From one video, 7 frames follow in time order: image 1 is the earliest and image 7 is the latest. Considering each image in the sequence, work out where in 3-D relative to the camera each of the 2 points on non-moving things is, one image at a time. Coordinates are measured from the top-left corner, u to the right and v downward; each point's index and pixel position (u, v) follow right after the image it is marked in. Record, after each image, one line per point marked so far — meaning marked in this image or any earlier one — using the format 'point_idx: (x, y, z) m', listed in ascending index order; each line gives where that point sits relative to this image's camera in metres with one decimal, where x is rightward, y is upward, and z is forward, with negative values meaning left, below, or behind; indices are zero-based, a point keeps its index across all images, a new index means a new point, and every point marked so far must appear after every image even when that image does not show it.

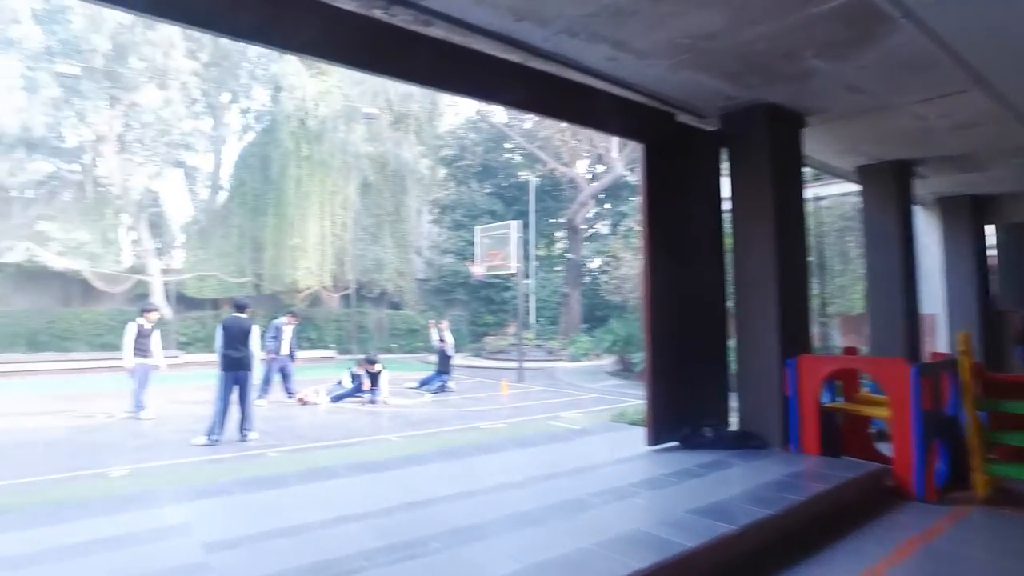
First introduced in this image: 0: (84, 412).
0: (-5.8, -1.7, +9.6) m
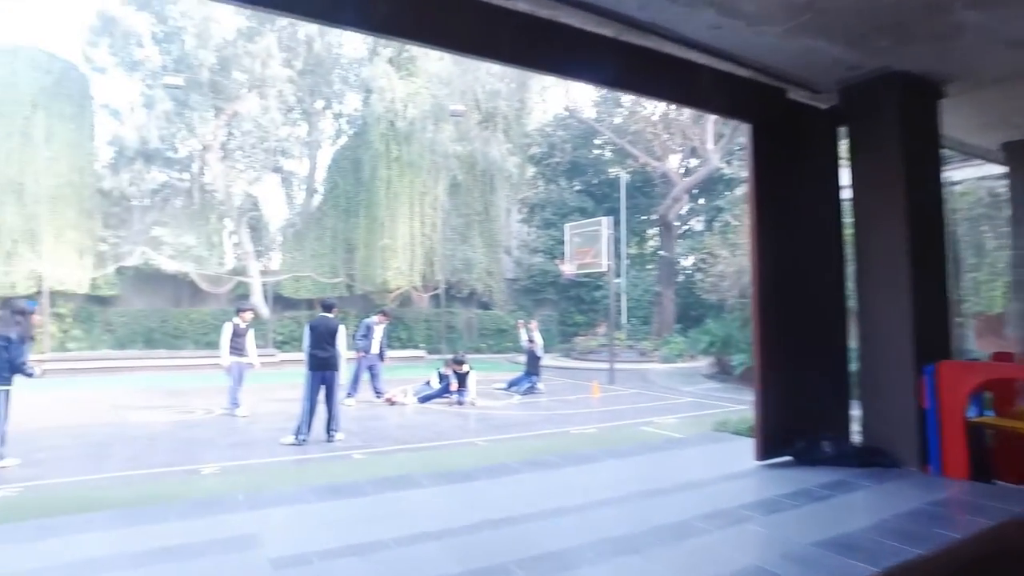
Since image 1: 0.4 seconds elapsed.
0: (-4.6, -1.7, +9.9) m
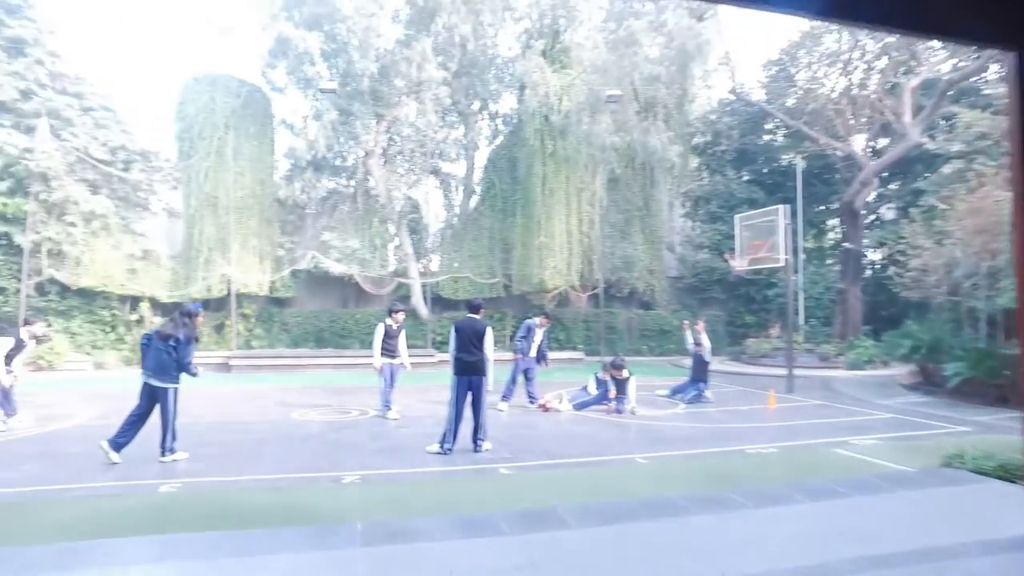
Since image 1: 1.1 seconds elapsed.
0: (-2.4, -1.7, +10.0) m
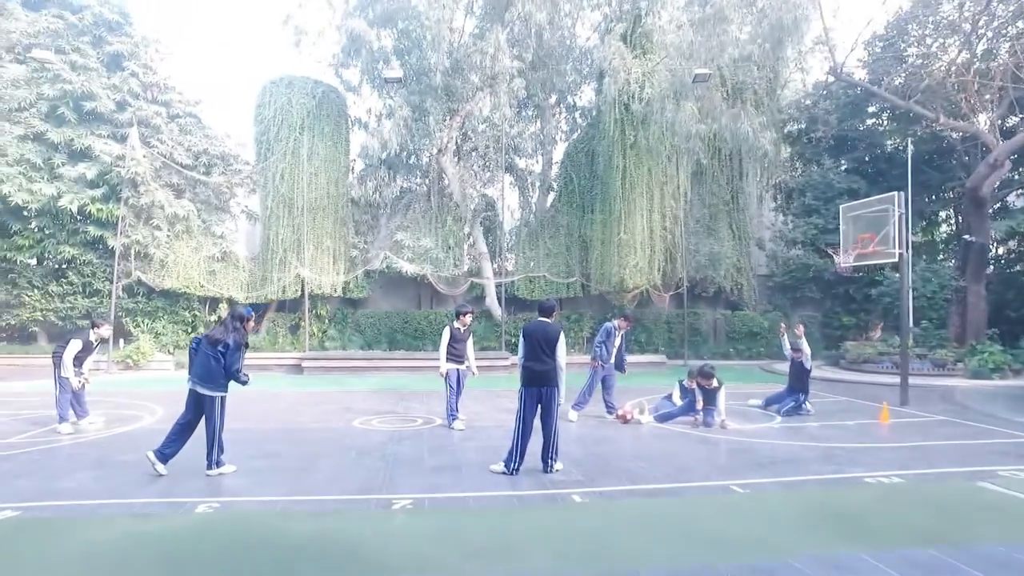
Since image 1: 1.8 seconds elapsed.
0: (-1.4, -1.7, +9.4) m
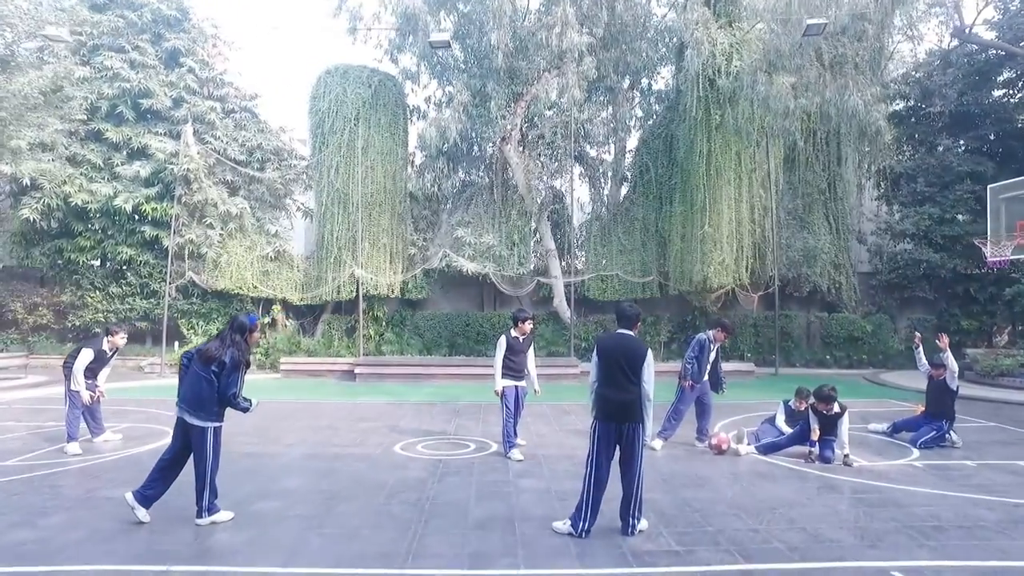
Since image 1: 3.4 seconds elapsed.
0: (-0.6, -1.7, +8.1) m
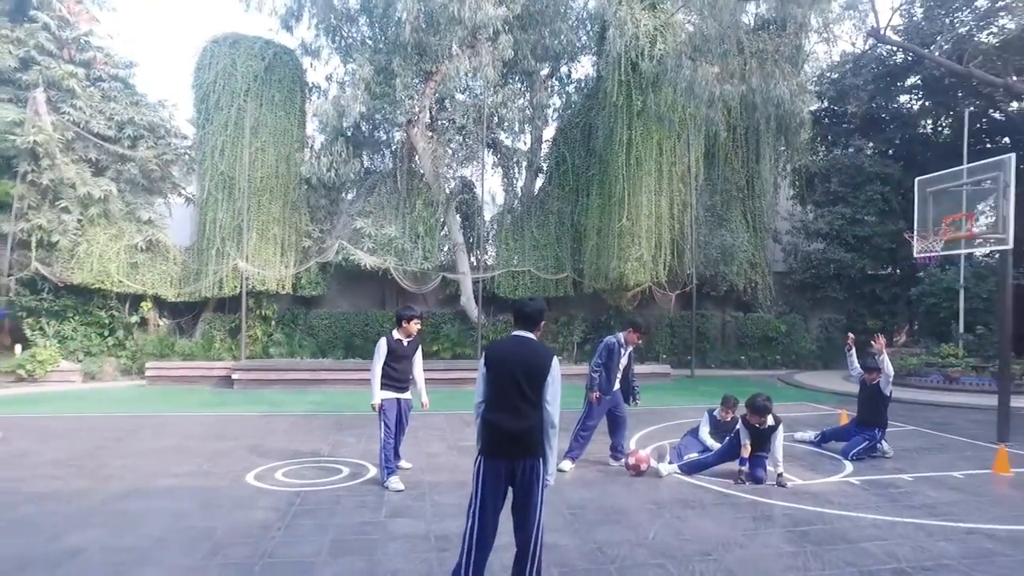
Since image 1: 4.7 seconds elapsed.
0: (-1.7, -1.7, +6.7) m
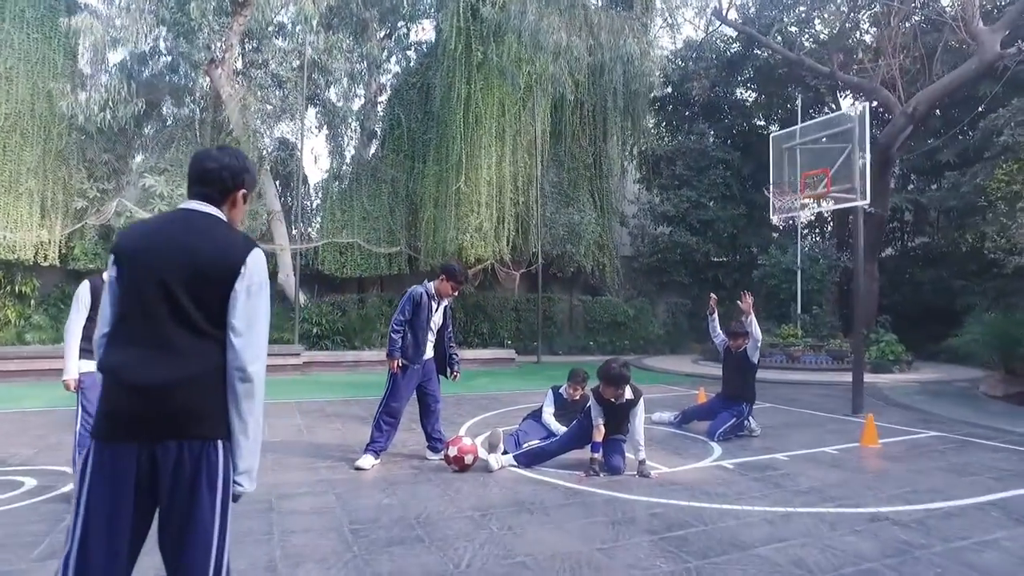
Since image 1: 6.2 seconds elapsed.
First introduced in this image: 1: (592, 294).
0: (-3.2, -1.2, +4.6) m
1: (+2.0, -0.2, +17.6) m
